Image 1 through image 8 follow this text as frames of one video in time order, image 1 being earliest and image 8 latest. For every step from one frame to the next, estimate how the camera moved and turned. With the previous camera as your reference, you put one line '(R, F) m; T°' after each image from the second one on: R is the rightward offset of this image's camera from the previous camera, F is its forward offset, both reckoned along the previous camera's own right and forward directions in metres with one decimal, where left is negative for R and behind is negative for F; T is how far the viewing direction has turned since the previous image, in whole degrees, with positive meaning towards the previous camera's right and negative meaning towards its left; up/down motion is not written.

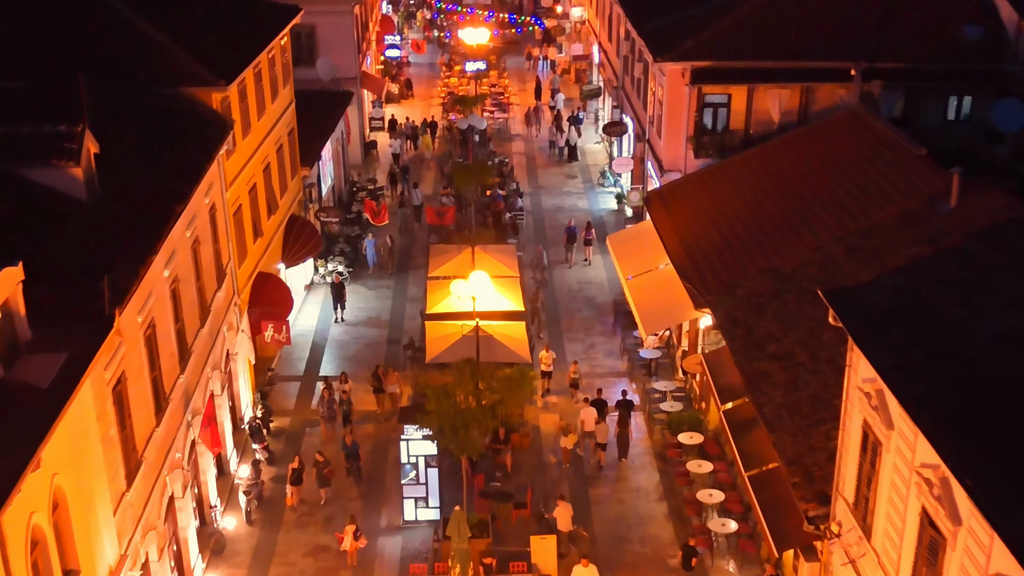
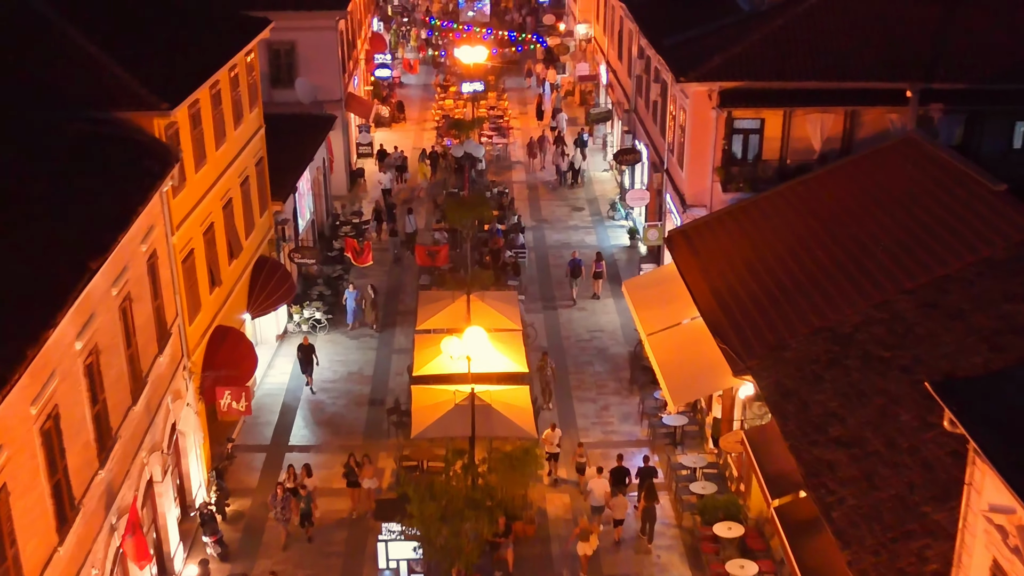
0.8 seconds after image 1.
(-0.1, +3.7) m; 0°
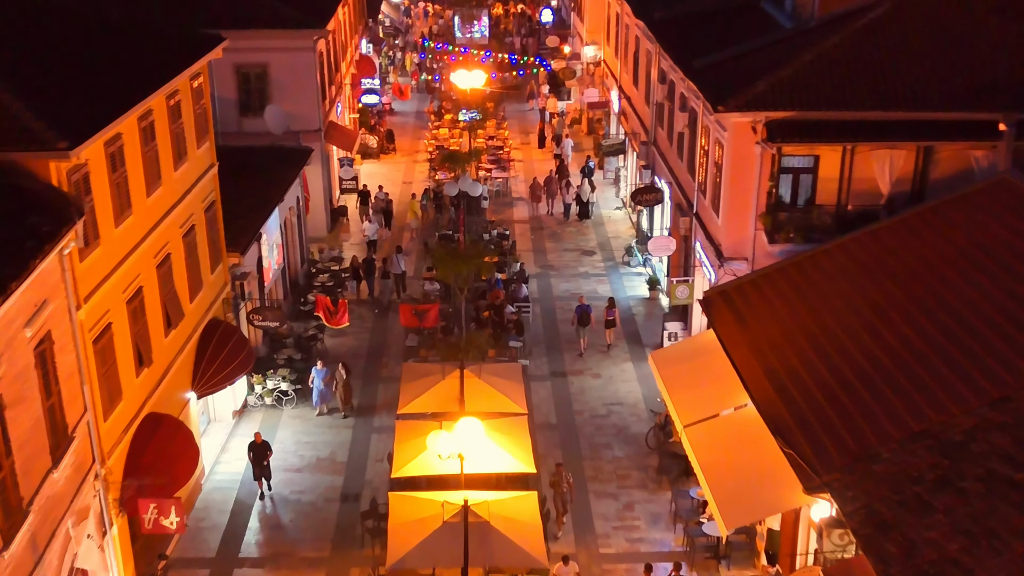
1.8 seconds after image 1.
(-0.1, +4.3) m; 0°
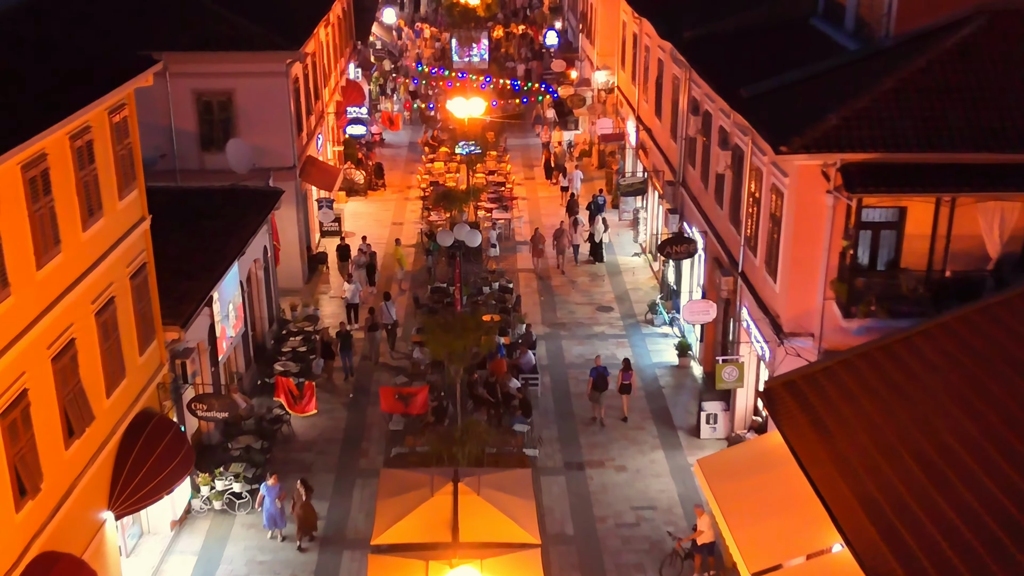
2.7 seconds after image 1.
(-0.2, +4.3) m; 0°
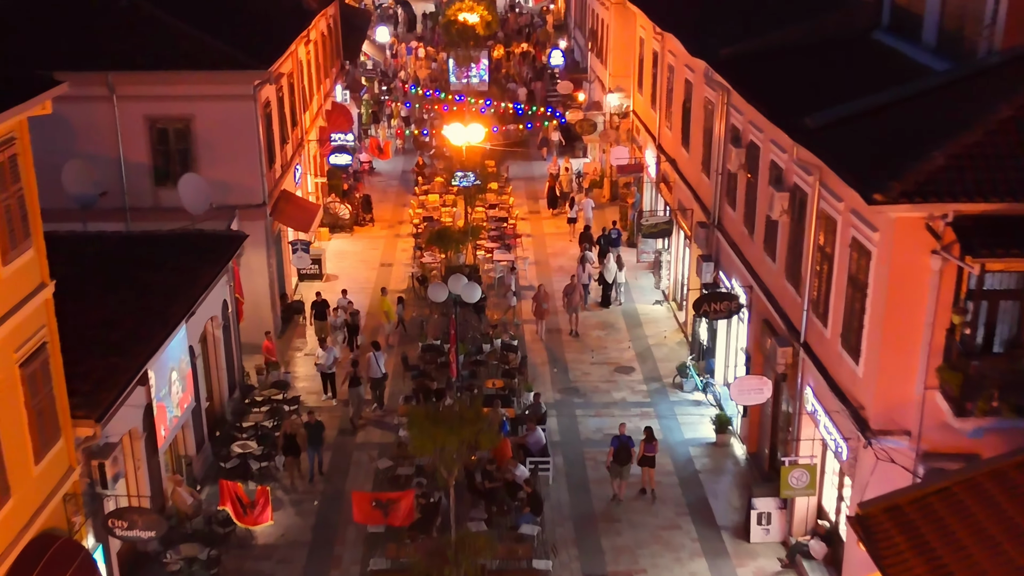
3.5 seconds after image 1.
(-0.2, +3.8) m; 0°
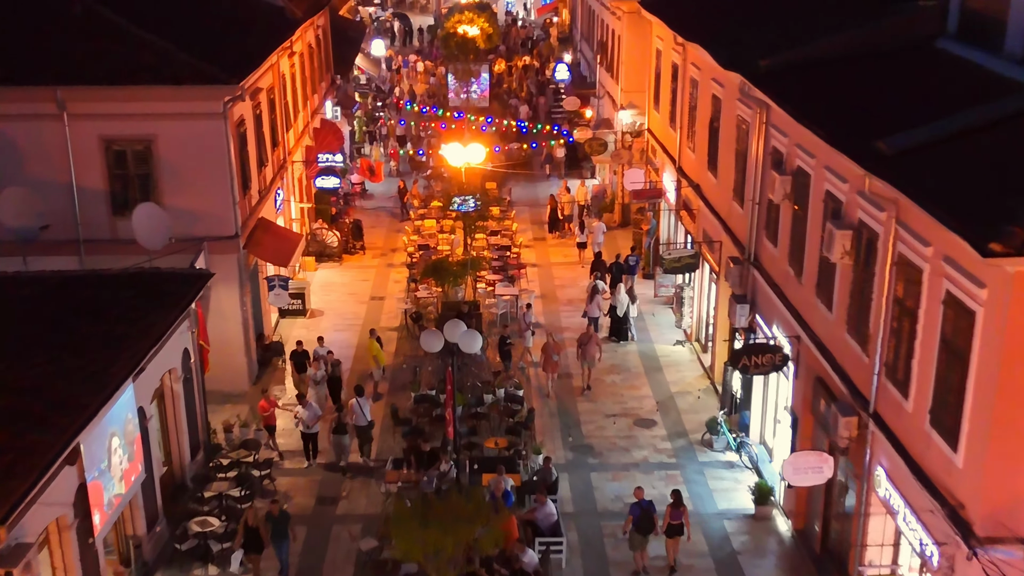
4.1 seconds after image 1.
(-0.1, +2.7) m; 0°
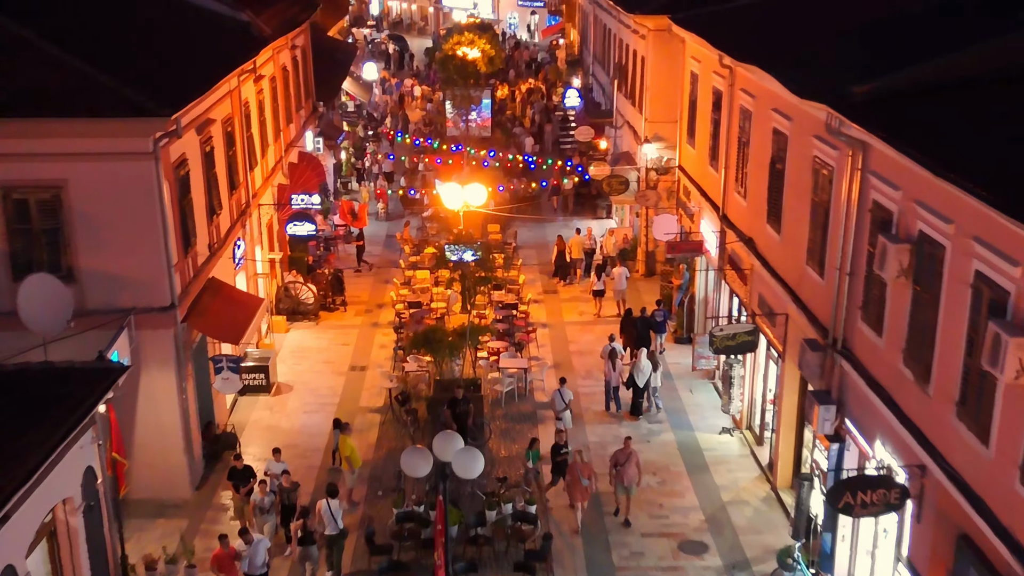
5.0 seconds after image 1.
(-0.2, +4.3) m; 0°
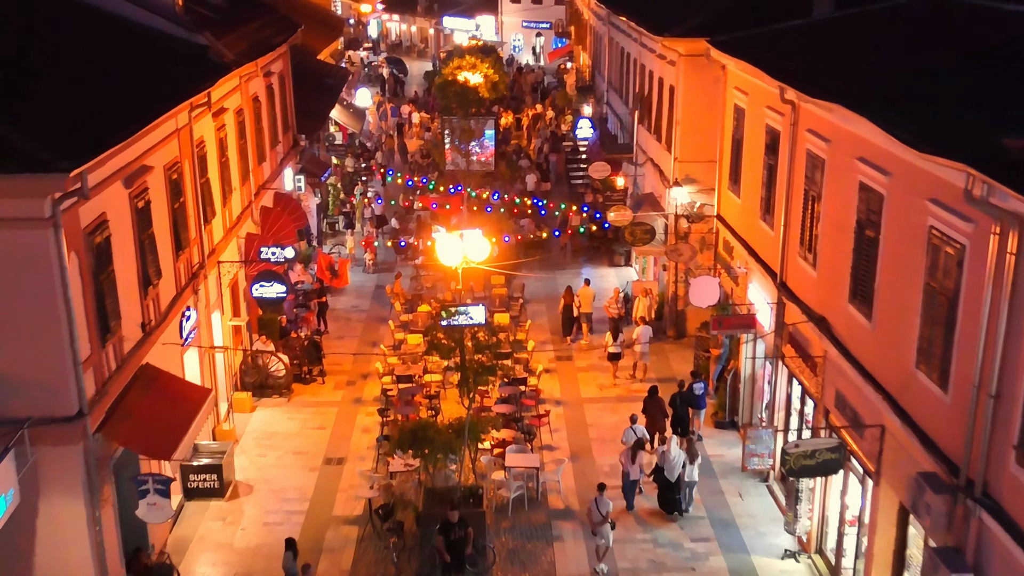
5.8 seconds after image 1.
(-0.1, +3.7) m; 0°
